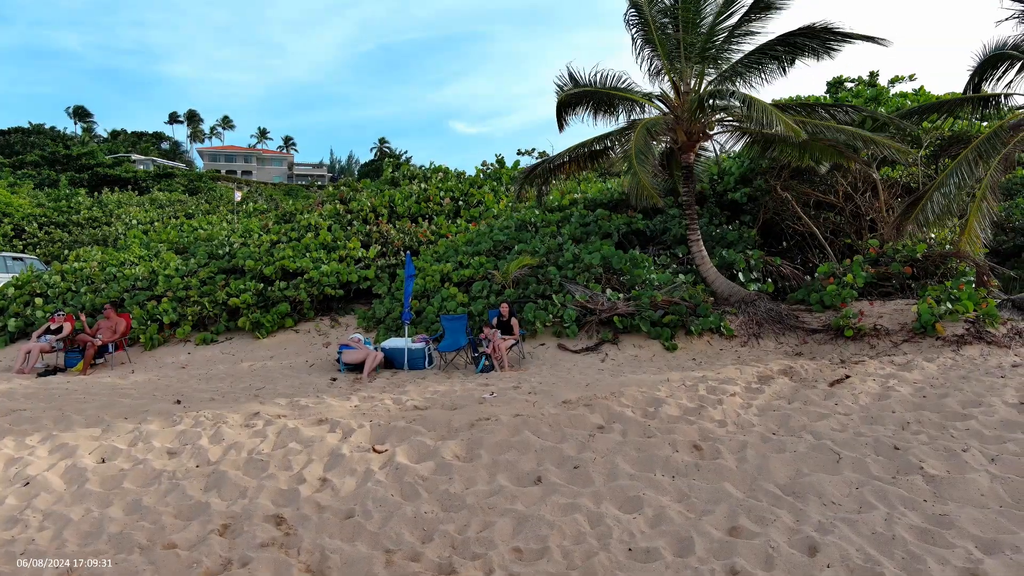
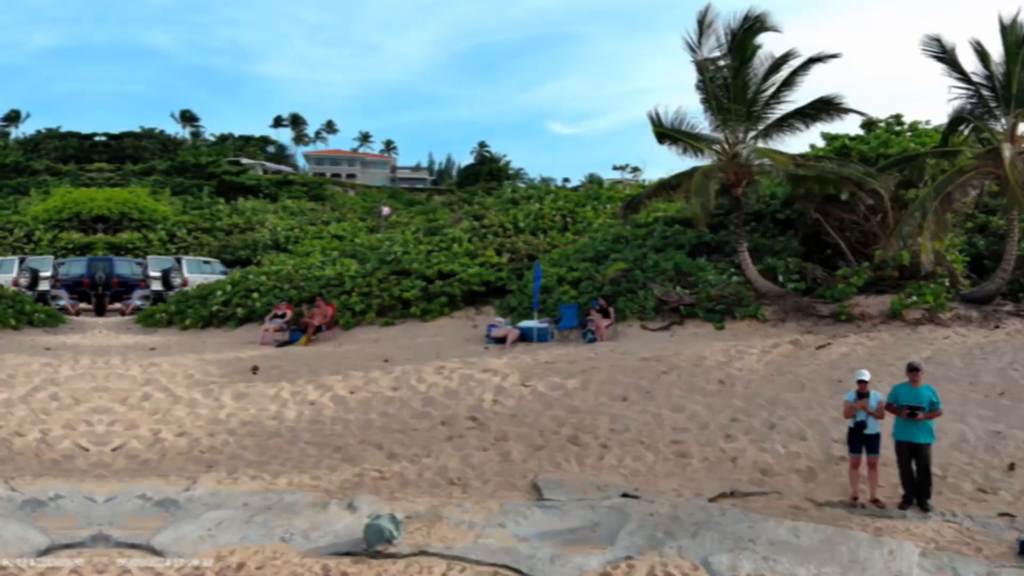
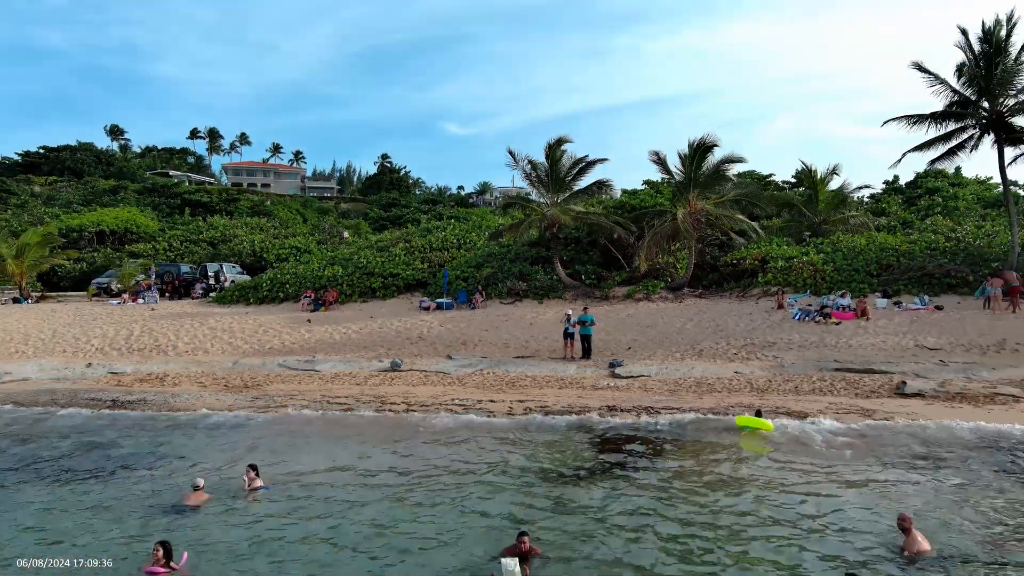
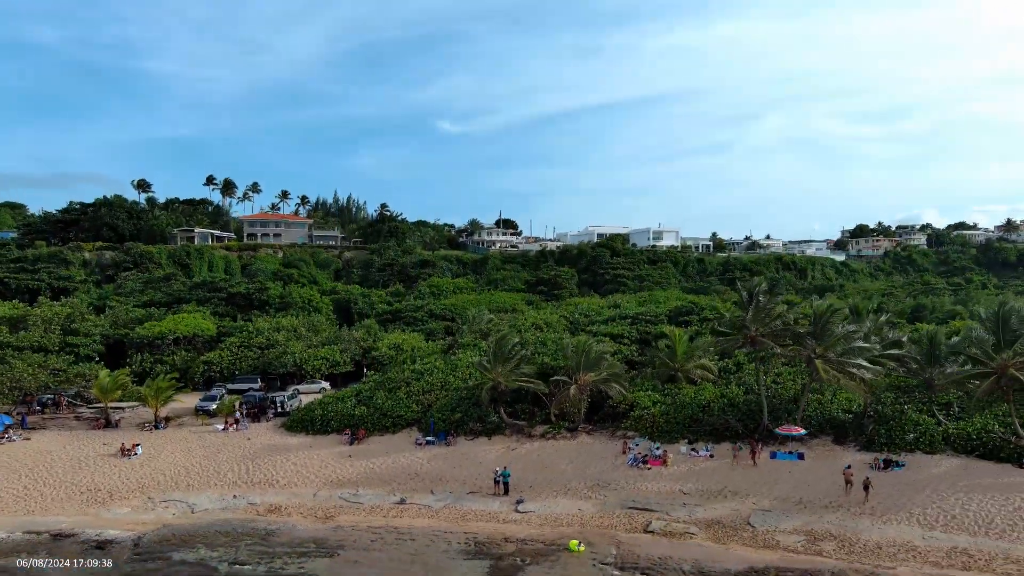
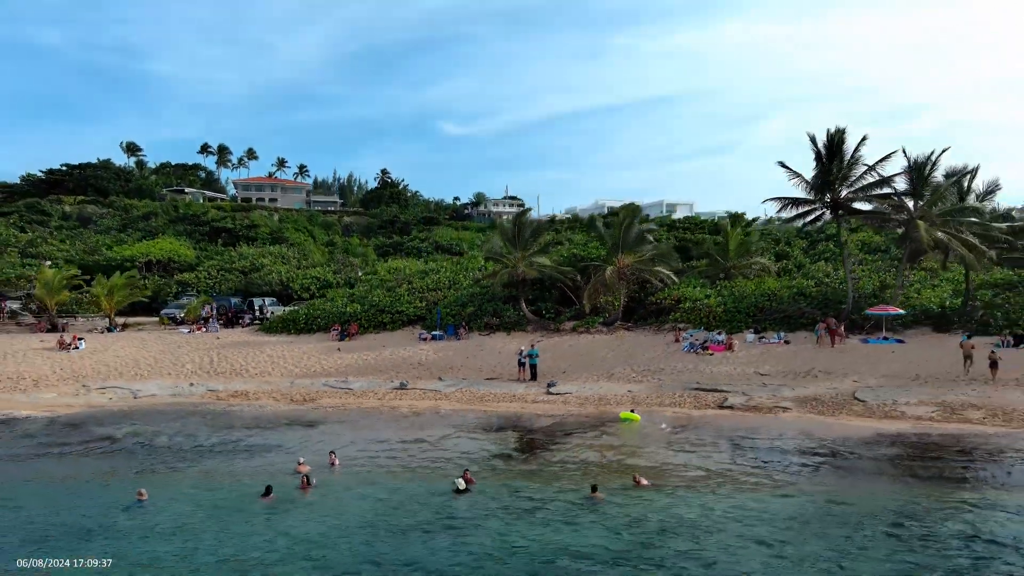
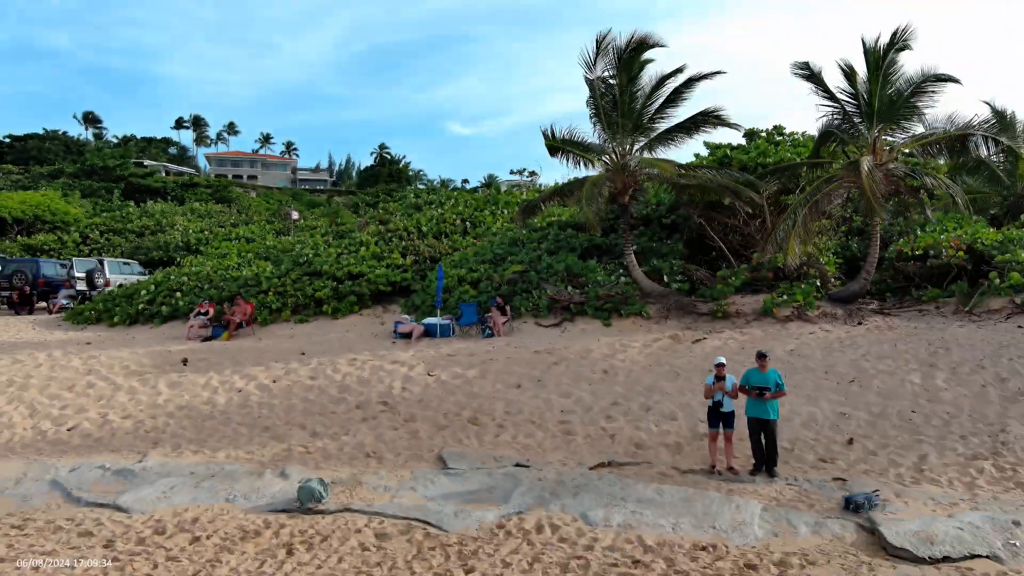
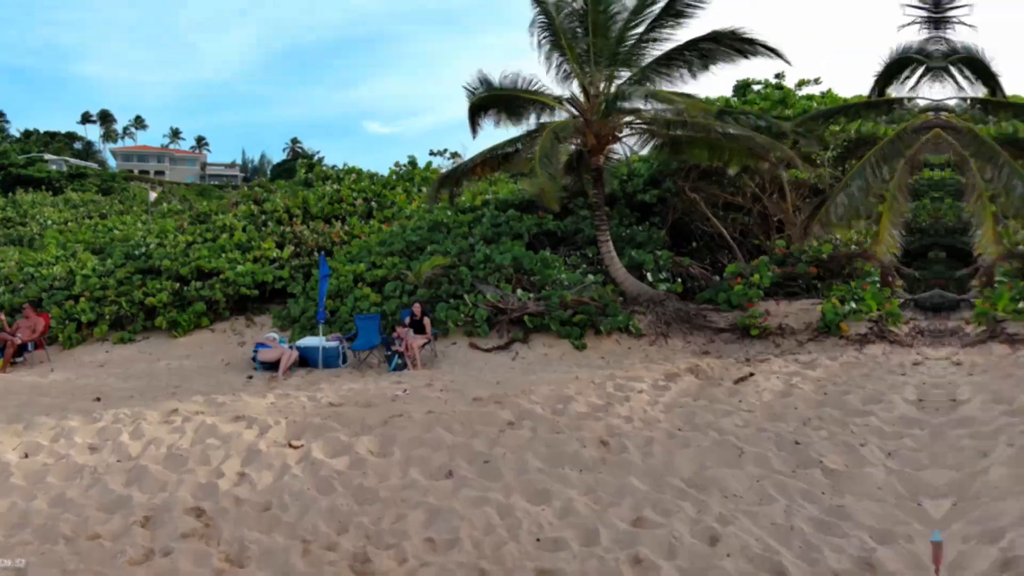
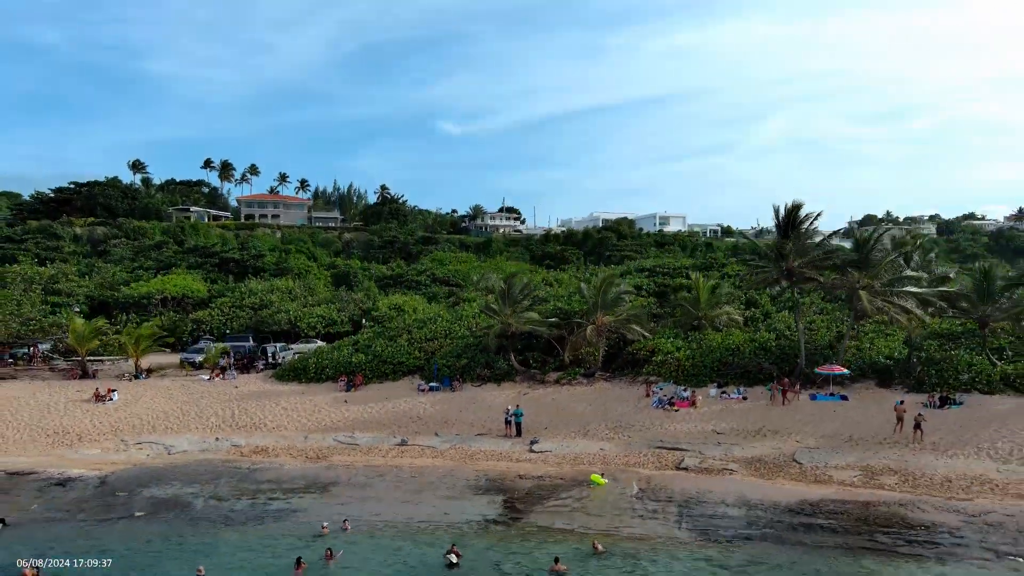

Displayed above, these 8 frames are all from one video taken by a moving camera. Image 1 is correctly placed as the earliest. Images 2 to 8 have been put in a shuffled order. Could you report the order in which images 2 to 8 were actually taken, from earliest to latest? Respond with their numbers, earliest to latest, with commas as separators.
7, 2, 6, 3, 5, 8, 4
